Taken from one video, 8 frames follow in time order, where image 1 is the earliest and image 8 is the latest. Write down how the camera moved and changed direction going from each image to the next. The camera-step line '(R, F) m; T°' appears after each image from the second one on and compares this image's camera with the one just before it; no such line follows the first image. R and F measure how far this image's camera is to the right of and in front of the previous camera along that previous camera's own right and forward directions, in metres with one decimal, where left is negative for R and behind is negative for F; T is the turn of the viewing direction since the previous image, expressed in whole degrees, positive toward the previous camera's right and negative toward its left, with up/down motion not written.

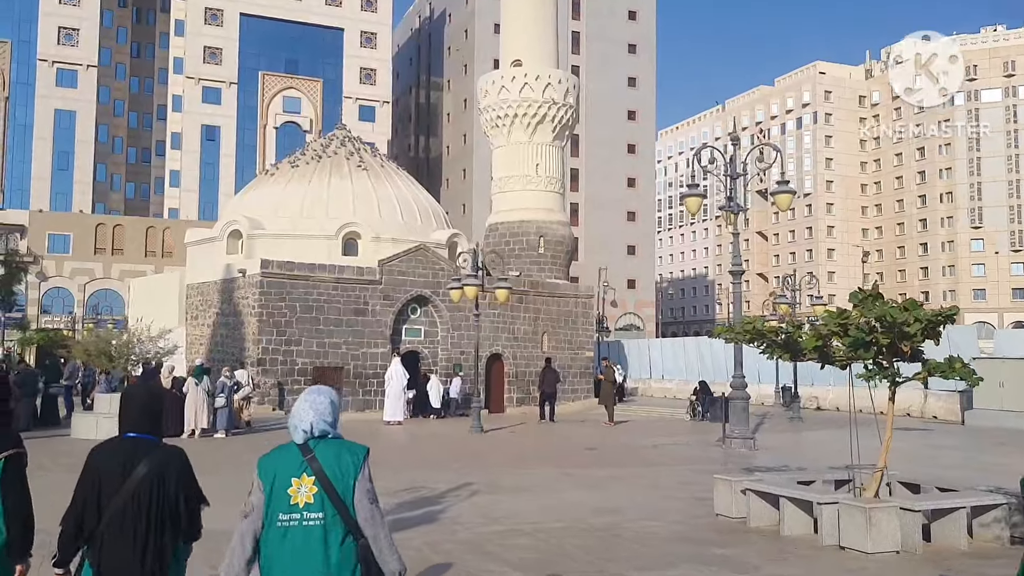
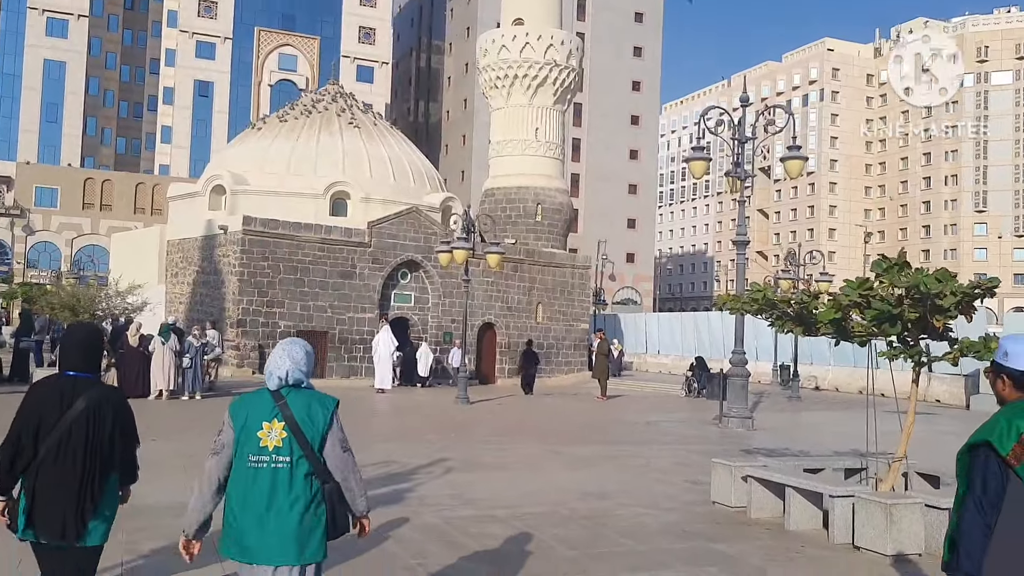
(+0.1, +0.9) m; 0°
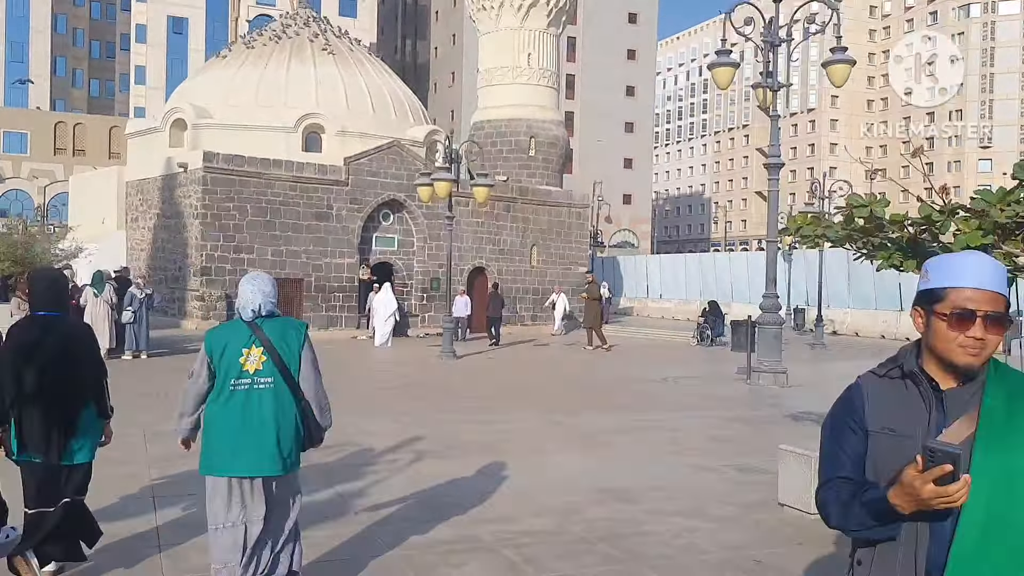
(0.0, +2.1) m; 0°
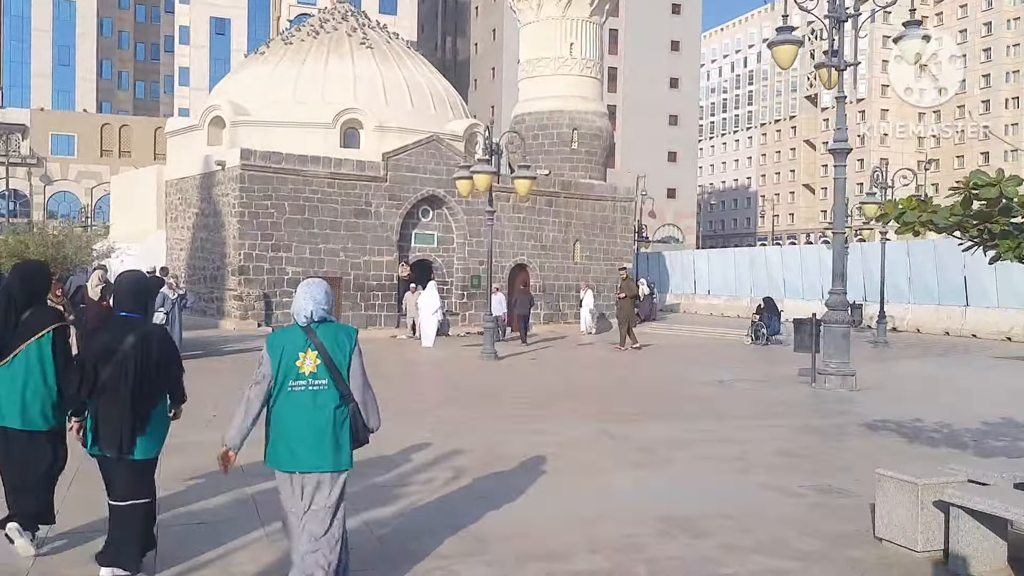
(0.0, +0.7) m; -3°
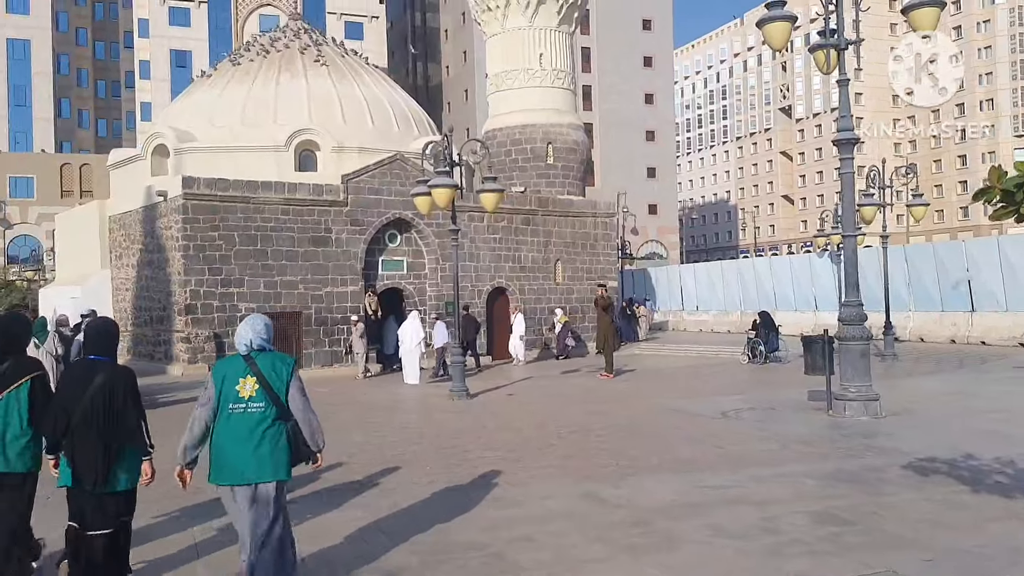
(+0.2, +1.6) m; +1°
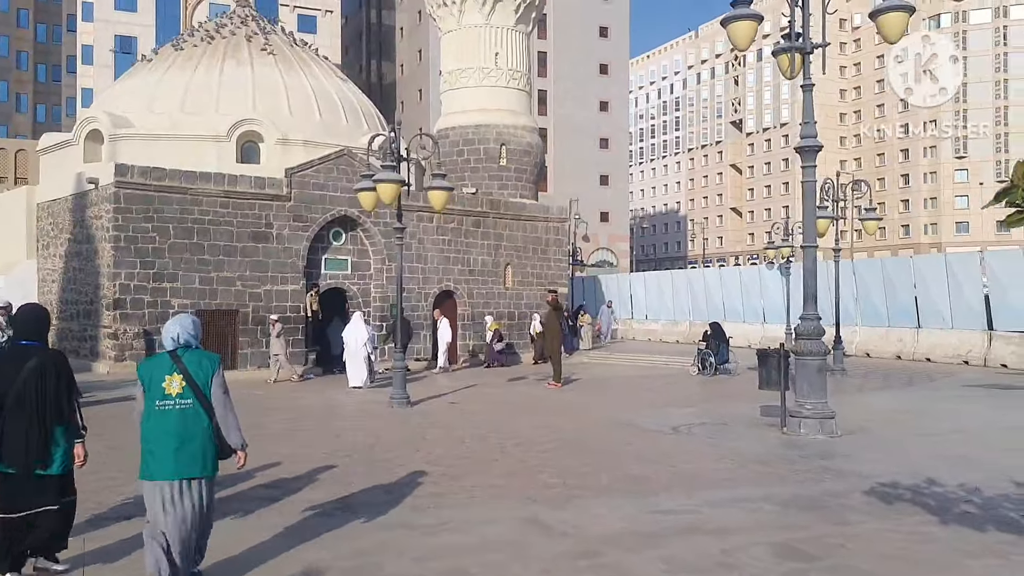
(0.0, +0.5) m; +3°
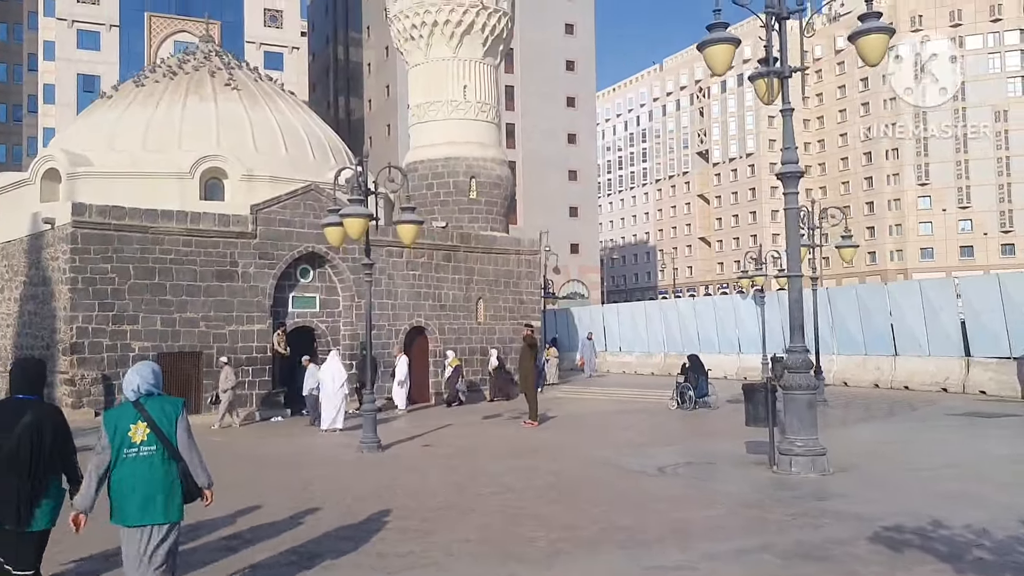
(0.0, +0.4) m; +2°
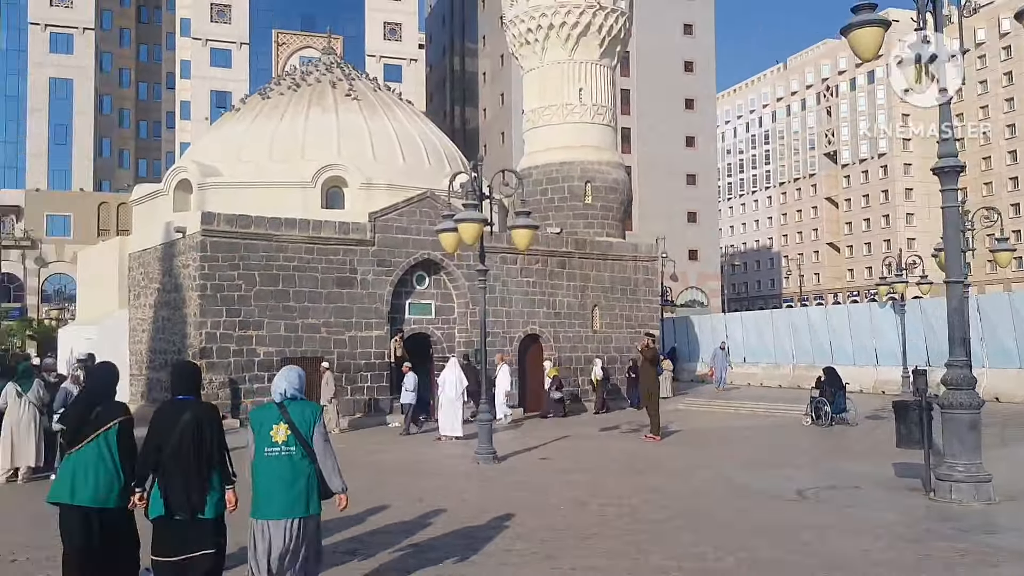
(-0.1, +0.4) m; -7°
